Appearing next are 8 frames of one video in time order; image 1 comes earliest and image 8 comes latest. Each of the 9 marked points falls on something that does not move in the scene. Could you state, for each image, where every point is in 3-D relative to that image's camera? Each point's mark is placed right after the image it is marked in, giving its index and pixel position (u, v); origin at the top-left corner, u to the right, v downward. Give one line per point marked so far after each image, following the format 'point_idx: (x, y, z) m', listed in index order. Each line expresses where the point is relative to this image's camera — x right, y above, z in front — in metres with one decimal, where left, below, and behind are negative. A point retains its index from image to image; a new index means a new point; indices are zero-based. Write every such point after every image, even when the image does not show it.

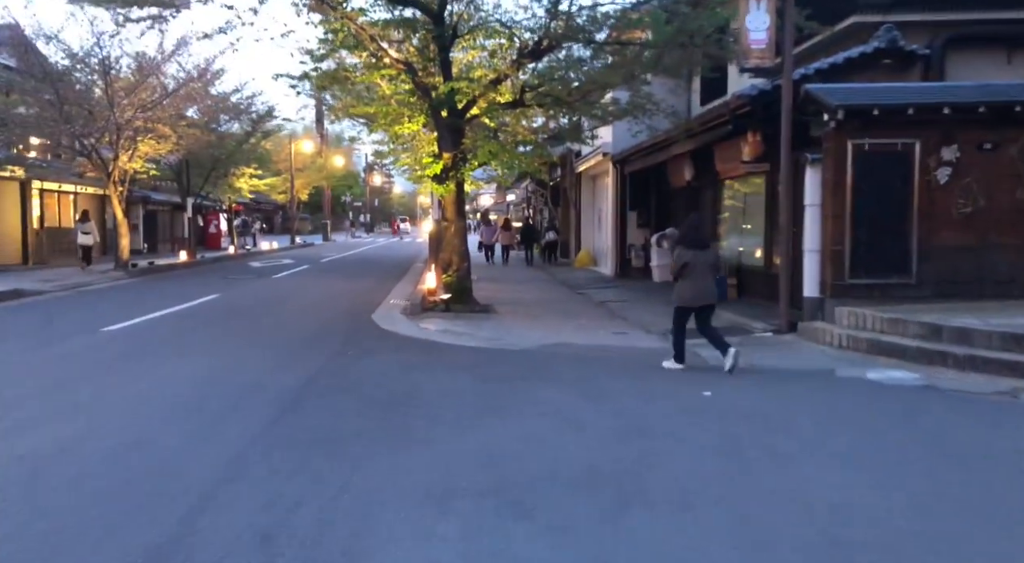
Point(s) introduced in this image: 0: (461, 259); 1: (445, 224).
0: (-0.9, +0.4, +14.4) m
1: (-1.2, +1.0, +14.5) m
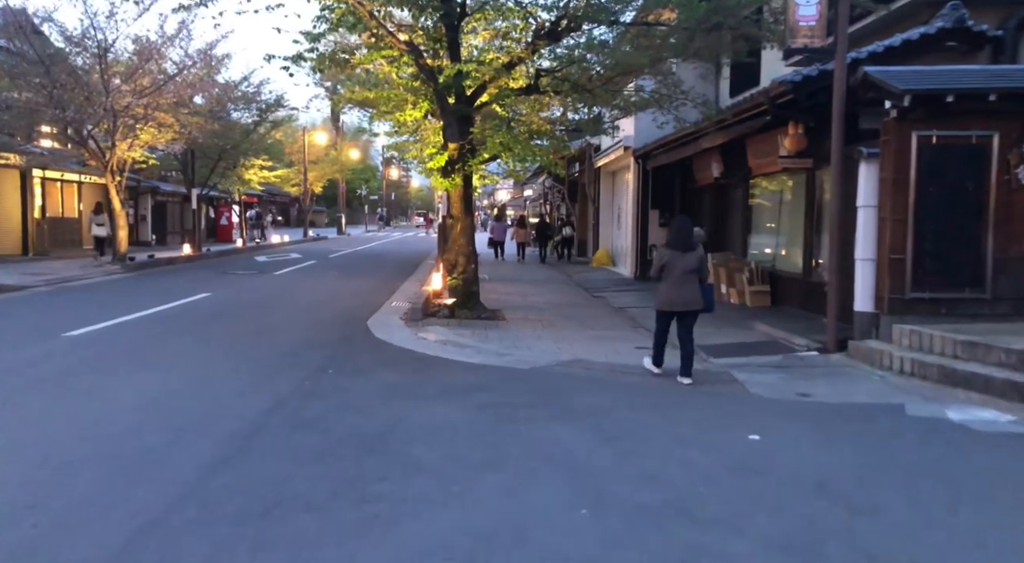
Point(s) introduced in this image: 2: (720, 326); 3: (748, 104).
0: (-0.7, +0.4, +13.2) m
1: (-1.0, +1.0, +13.3) m
2: (+3.1, -0.7, +12.0) m
3: (+3.6, +2.7, +12.2) m
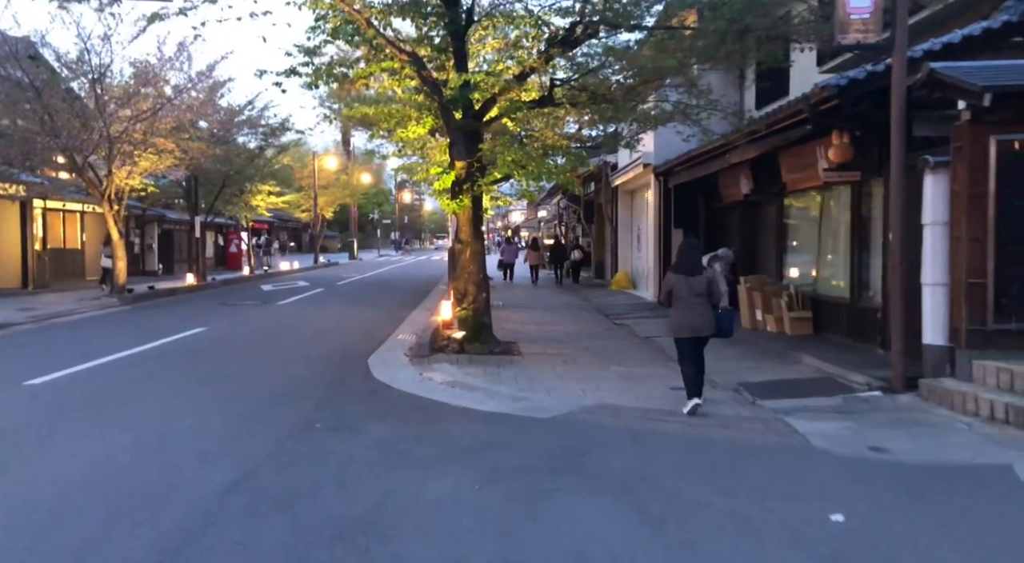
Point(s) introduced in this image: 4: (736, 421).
0: (-0.5, -0.1, +12.0) m
1: (-0.8, +0.5, +12.2) m
2: (+3.4, -1.1, +10.8) m
3: (+3.8, +2.3, +11.0) m
4: (+2.1, -1.3, +7.4) m
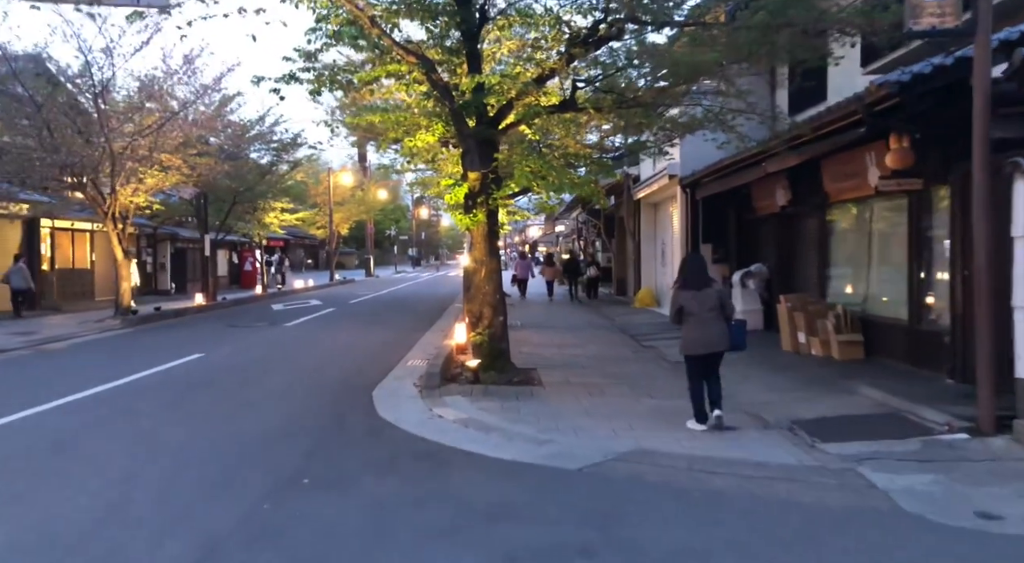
0: (-0.2, -0.4, +11.0) m
1: (-0.5, +0.2, +11.1) m
2: (+3.6, -1.3, +9.6) m
3: (+4.0, +2.1, +9.9) m
4: (+2.2, -1.5, +6.2) m
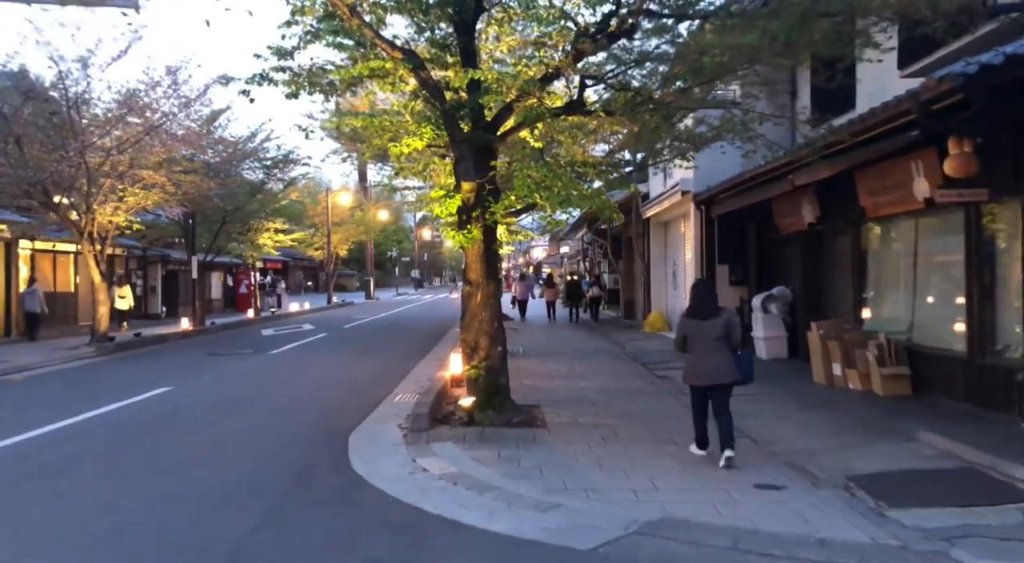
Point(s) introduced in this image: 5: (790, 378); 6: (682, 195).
0: (-0.2, -0.7, +9.6) m
1: (-0.5, -0.1, +9.8) m
2: (+3.6, -1.6, +8.3) m
3: (+4.0, +1.8, +8.6) m
4: (+2.2, -1.7, +4.9) m
5: (+4.5, -1.6, +13.0) m
6: (+3.9, +2.0, +18.2) m
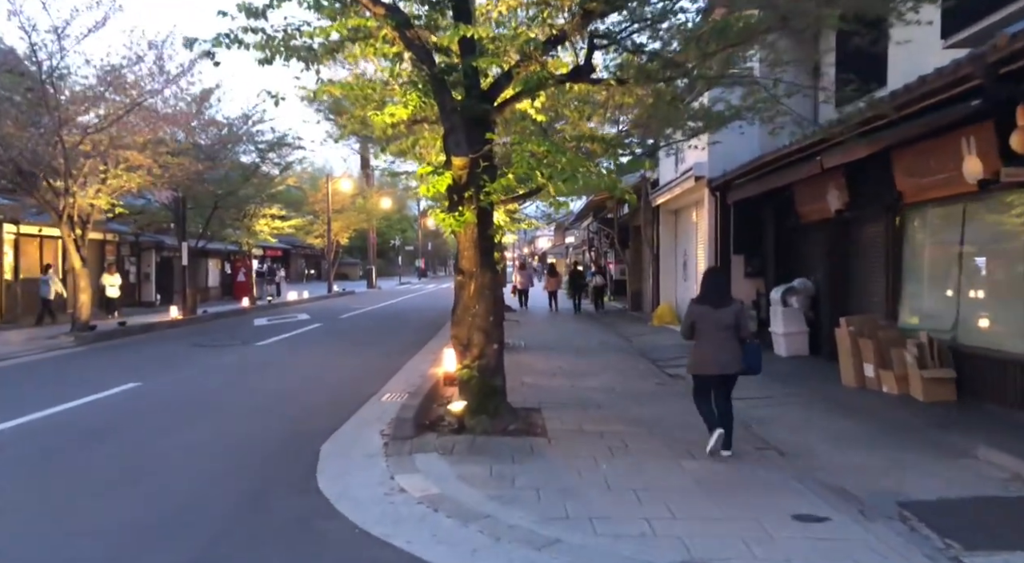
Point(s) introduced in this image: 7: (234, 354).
0: (-0.3, -0.6, +8.6) m
1: (-0.6, 0.0, +8.8) m
2: (+3.5, -1.5, +7.2) m
3: (+4.0, +1.9, +7.5) m
4: (+2.1, -1.6, +3.8) m
5: (+4.5, -1.5, +11.9) m
6: (+3.9, +2.2, +17.0) m
7: (-6.0, -1.6, +17.2) m
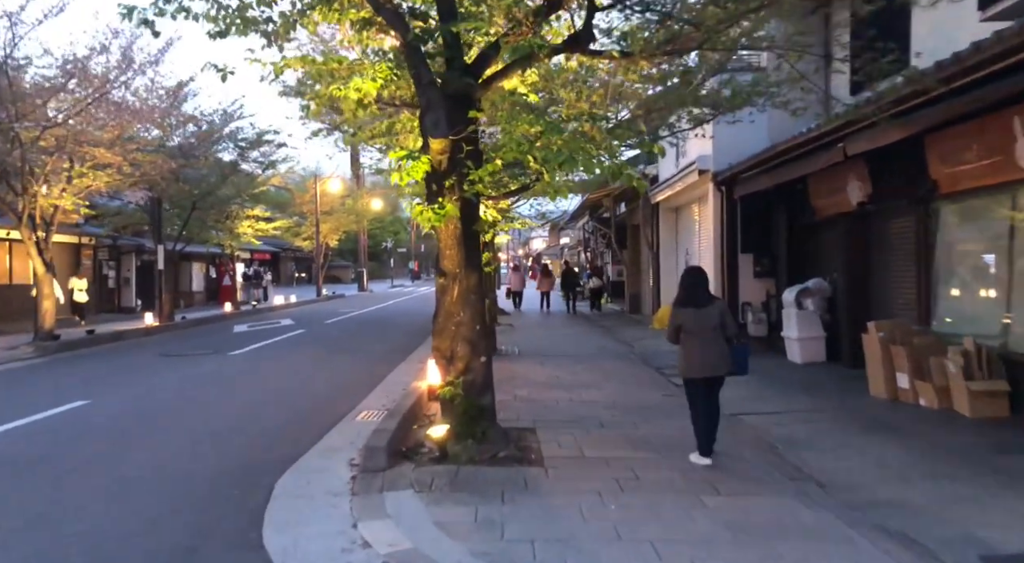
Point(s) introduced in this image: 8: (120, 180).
0: (-0.4, -0.6, +7.4) m
1: (-0.7, 0.0, +7.6) m
2: (+3.5, -1.5, +6.1) m
3: (+3.9, +1.9, +6.4) m
4: (+2.1, -1.6, +2.6) m
5: (+4.4, -1.5, +10.8) m
6: (+3.7, +2.2, +15.9) m
7: (-6.1, -1.6, +16.0) m
8: (-9.8, +2.5, +20.0) m
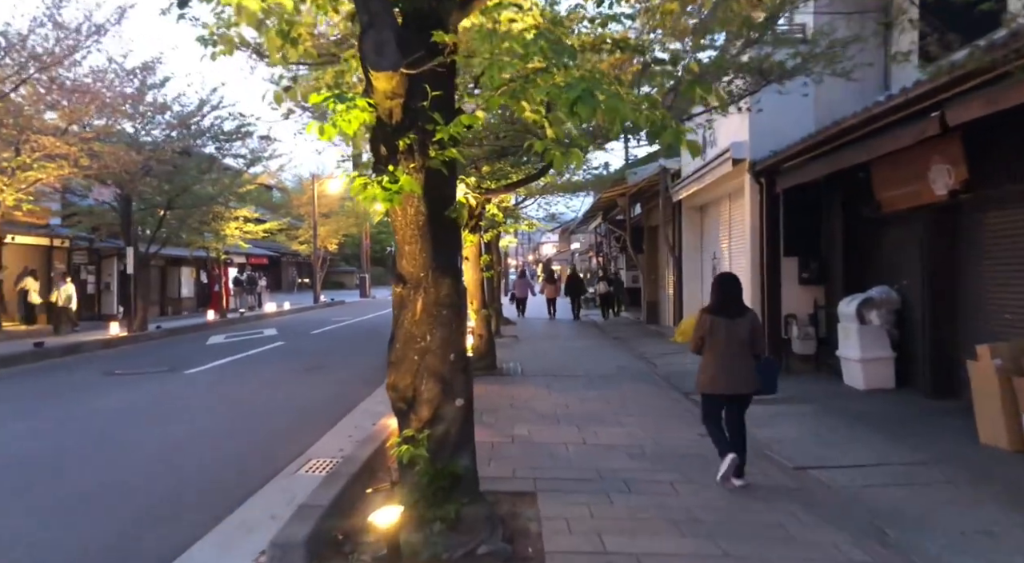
0: (-0.4, -0.7, +5.1) m
1: (-0.7, -0.1, +5.3) m
2: (+3.4, -1.6, +3.7) m
3: (+3.8, +1.8, +4.0) m
4: (+1.9, -1.6, +0.3) m
5: (+4.4, -1.6, +8.4) m
6: (+3.8, +2.0, +13.6) m
7: (-6.1, -1.8, +13.8) m
8: (-9.7, +2.4, +17.8) m
